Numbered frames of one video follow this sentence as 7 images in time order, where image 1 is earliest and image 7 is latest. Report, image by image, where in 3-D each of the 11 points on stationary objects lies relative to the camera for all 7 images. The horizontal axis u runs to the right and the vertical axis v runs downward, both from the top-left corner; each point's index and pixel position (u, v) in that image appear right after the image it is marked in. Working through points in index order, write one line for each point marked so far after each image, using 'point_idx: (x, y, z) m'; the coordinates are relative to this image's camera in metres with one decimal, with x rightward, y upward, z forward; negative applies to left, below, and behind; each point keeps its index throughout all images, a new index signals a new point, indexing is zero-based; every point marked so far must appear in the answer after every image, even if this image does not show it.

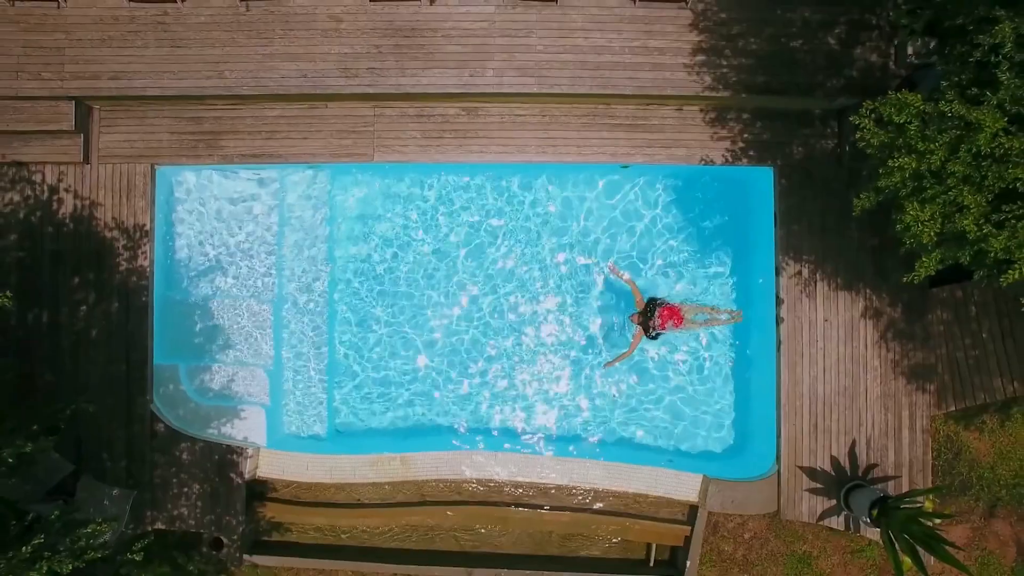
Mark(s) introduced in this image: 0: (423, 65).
0: (-1.2, +3.0, +10.1) m
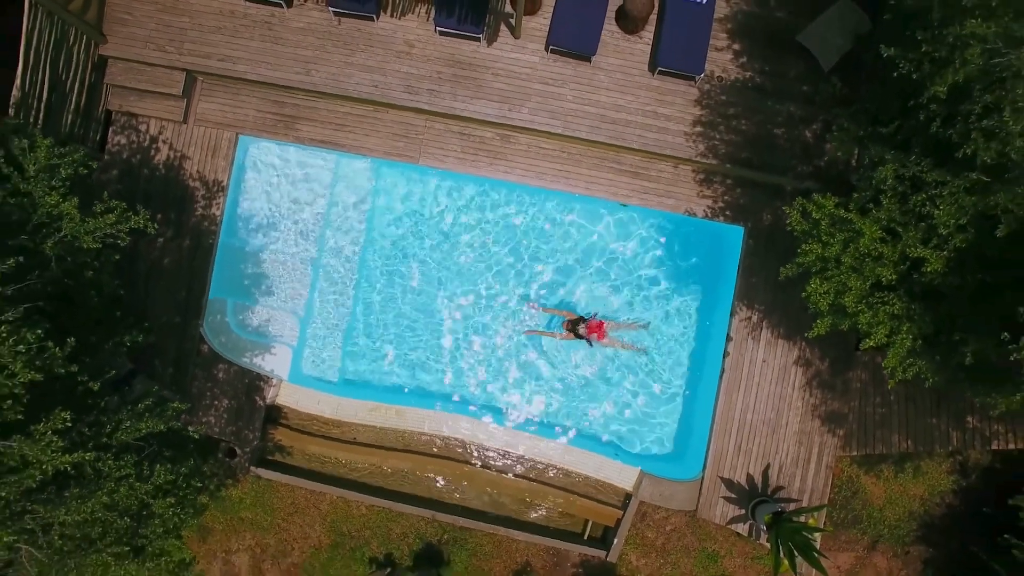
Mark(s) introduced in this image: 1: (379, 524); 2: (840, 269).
0: (-0.7, +3.2, +12.3) m
1: (-2.4, -4.2, +13.0) m
2: (+3.6, +0.2, +8.1) m
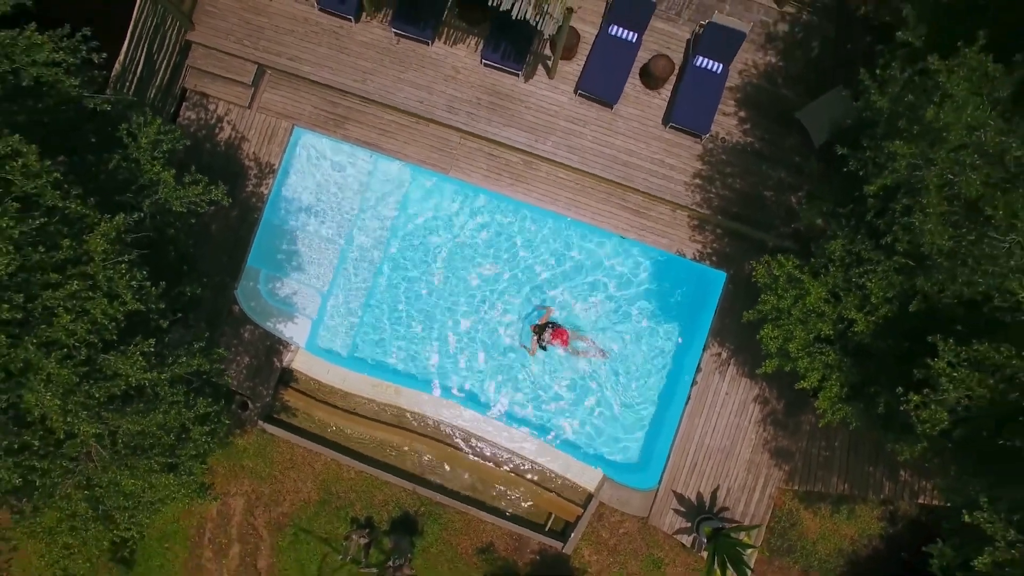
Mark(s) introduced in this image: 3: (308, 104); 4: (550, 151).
0: (-0.1, +3.1, +13.9) m
1: (-2.9, -4.0, +14.5) m
2: (+3.6, -0.4, +9.6) m
3: (-3.9, +3.5, +14.2) m
4: (+0.7, +2.6, +13.9) m
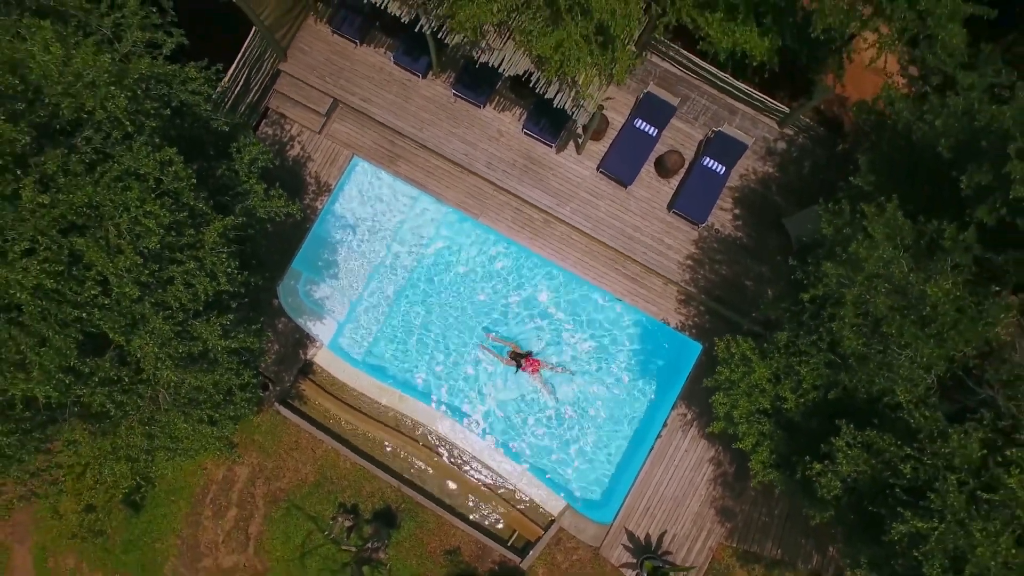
0: (+0.5, +2.3, +16.1) m
1: (-3.5, -4.3, +16.4) m
2: (+3.6, -1.6, +11.6) m
3: (-3.2, +3.3, +16.5) m
4: (+1.2, +1.6, +16.1) m
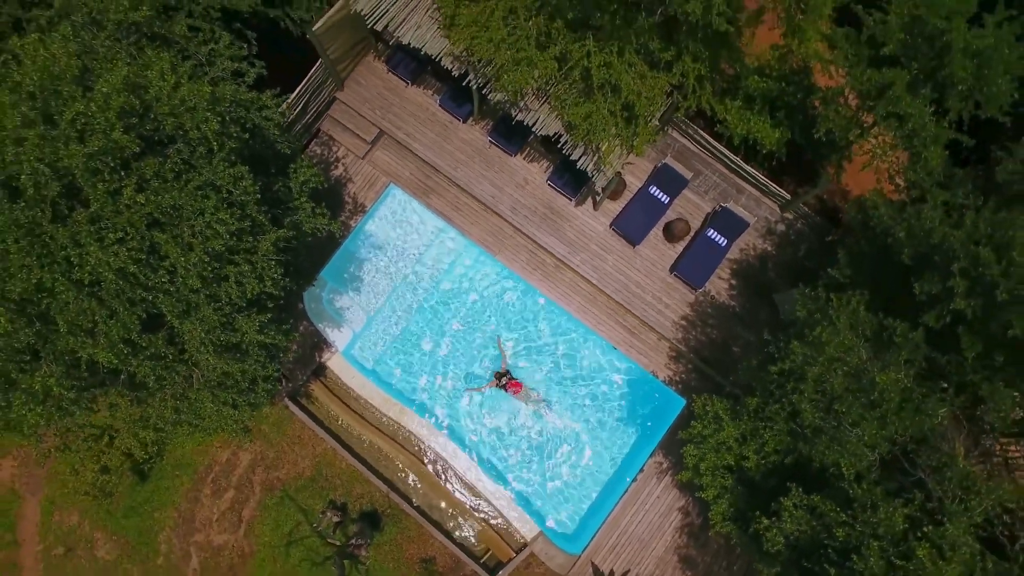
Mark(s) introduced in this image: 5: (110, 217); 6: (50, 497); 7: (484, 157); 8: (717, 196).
0: (+0.9, +1.4, +17.5) m
1: (-3.9, -4.6, +17.6) m
2: (+3.4, -2.7, +12.8) m
3: (-2.5, +2.9, +18.0) m
4: (+1.6, +0.6, +17.4) m
5: (-5.0, +0.9, +9.4) m
6: (-11.2, -5.0, +17.9) m
7: (-0.7, +3.2, +17.8) m
8: (+4.8, +2.1, +17.1) m
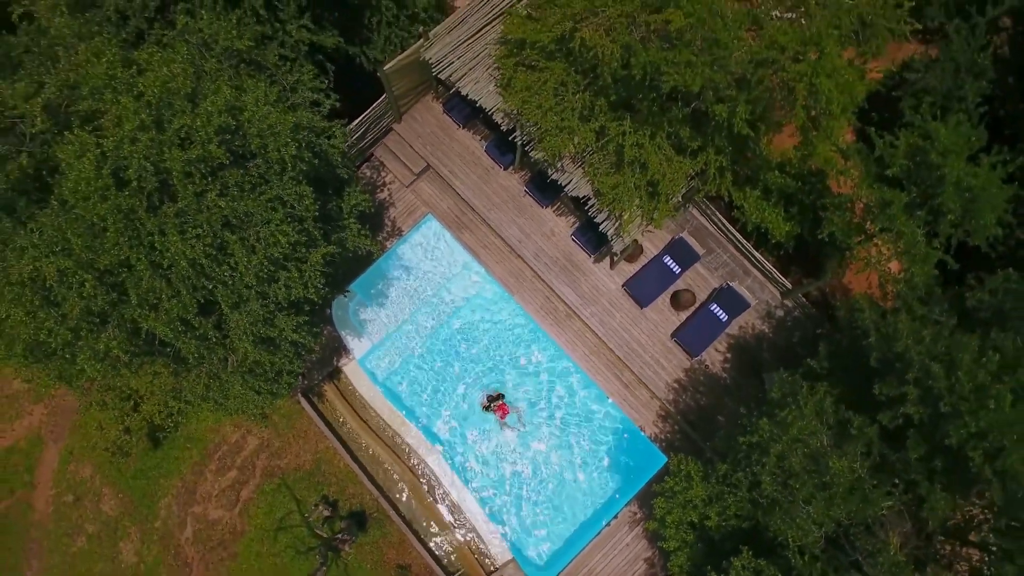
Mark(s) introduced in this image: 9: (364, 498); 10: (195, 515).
0: (+1.4, +0.2, +18.9) m
1: (-4.3, -4.9, +18.8) m
2: (+3.1, -4.0, +14.0) m
3: (-1.7, +2.2, +19.5) m
4: (+1.9, -0.7, +18.8) m
5: (-4.7, +1.1, +11.0) m
6: (-11.5, -4.1, +19.3) m
7: (+0.1, +2.2, +19.3) m
8: (+5.3, +0.3, +18.4) m
9: (-3.7, -5.3, +18.7) m
10: (-8.1, -5.8, +18.9) m
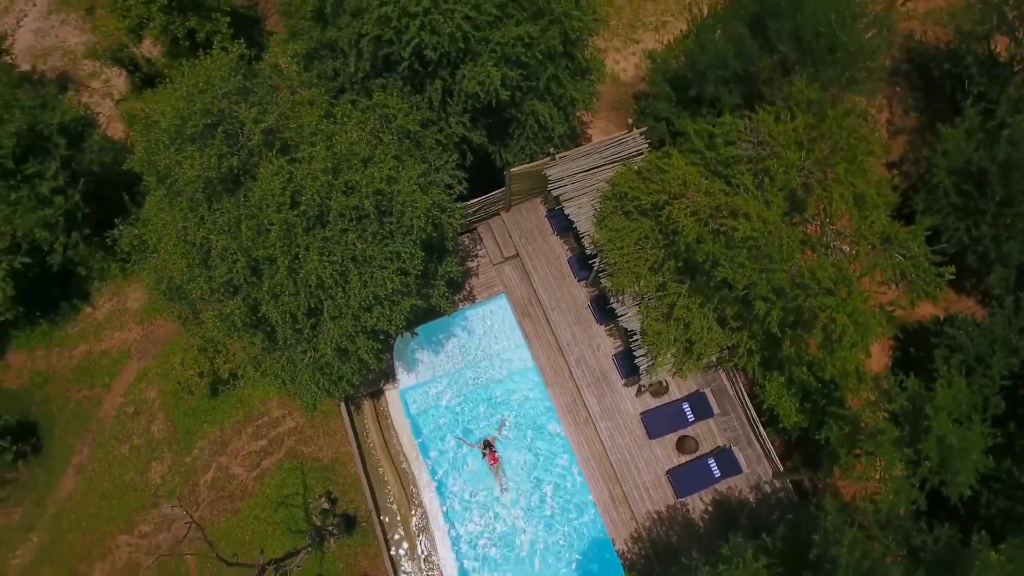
0: (+2.4, -3.0, +21.4) m
1: (-4.7, -5.7, +21.4) m
2: (+2.2, -6.9, +16.0) m
3: (+0.3, -0.1, +22.5) m
4: (+2.6, -3.9, +21.1) m
5: (-3.4, +0.9, +14.2) m
6: (-11.2, -2.5, +22.7) m
7: (+2.0, -0.7, +22.0) m
8: (+6.1, -4.2, +20.5) m
9: (-4.3, -6.2, +21.3) m
10: (-8.6, -5.2, +21.8) m
